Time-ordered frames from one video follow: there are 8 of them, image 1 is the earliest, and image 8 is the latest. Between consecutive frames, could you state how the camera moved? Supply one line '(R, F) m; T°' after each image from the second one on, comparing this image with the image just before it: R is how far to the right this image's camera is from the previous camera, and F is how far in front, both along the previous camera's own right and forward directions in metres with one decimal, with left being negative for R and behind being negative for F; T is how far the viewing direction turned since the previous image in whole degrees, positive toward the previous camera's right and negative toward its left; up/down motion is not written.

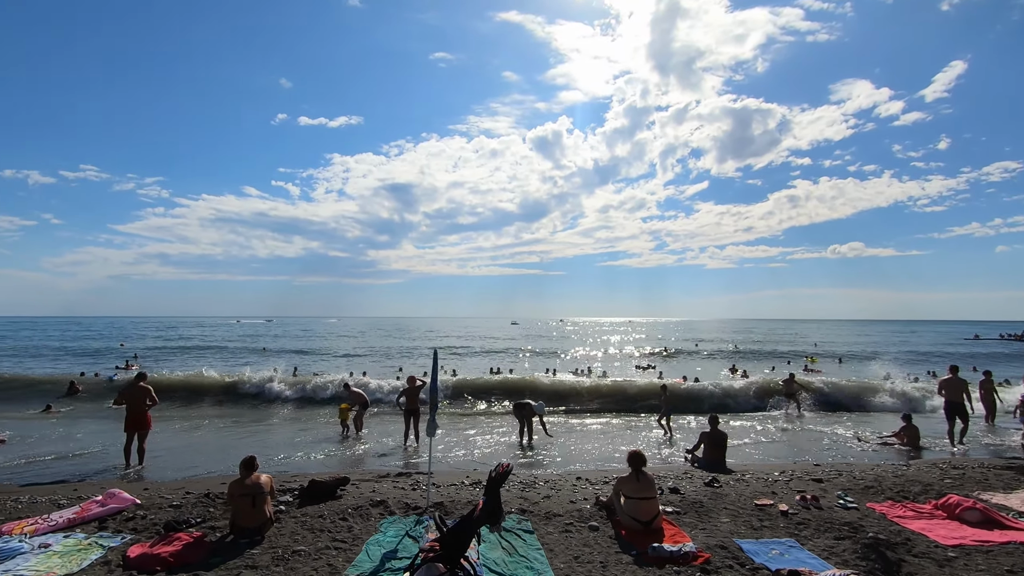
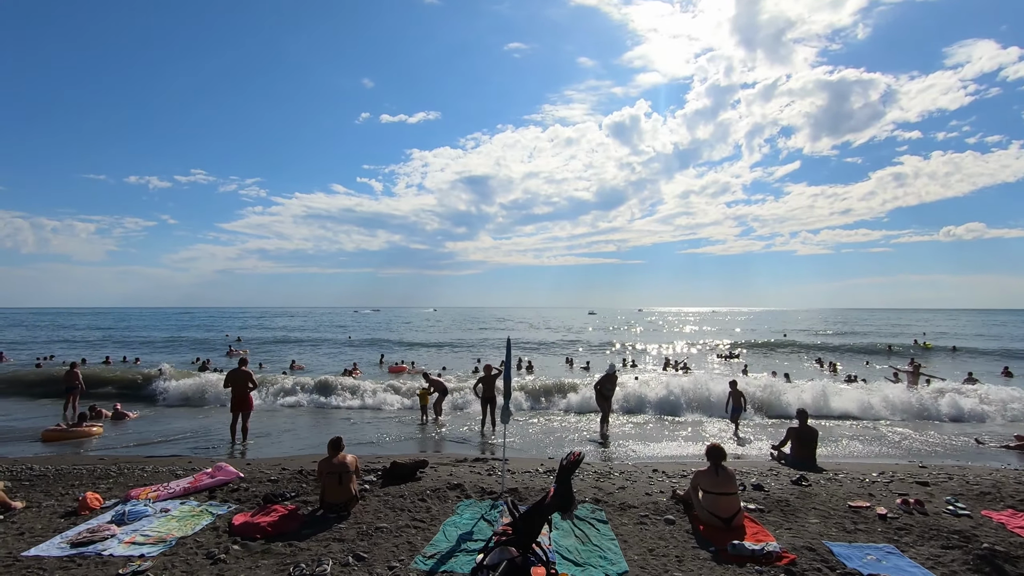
(+0.1, 0.0) m; -8°
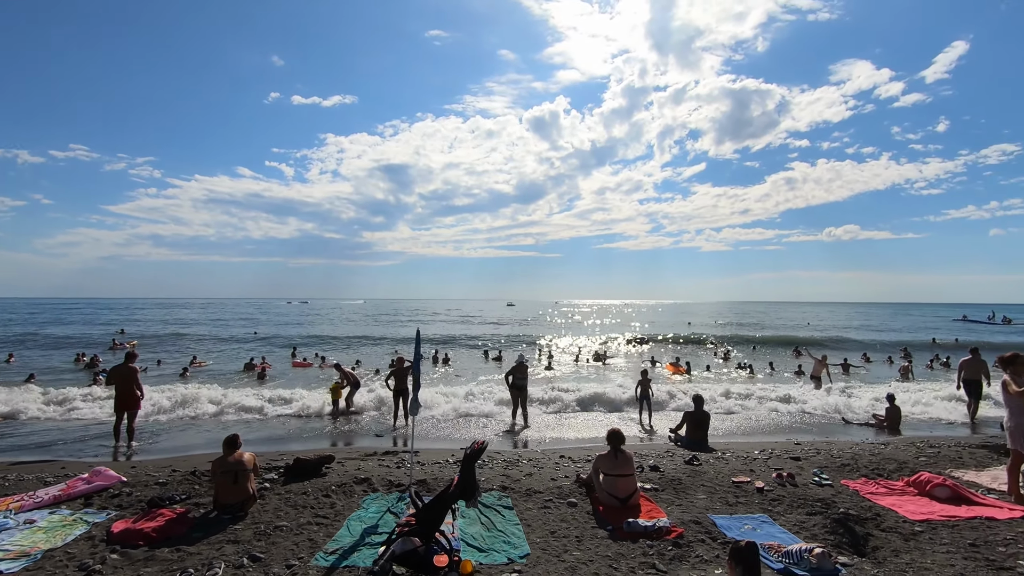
(+0.1, -0.1) m; +9°
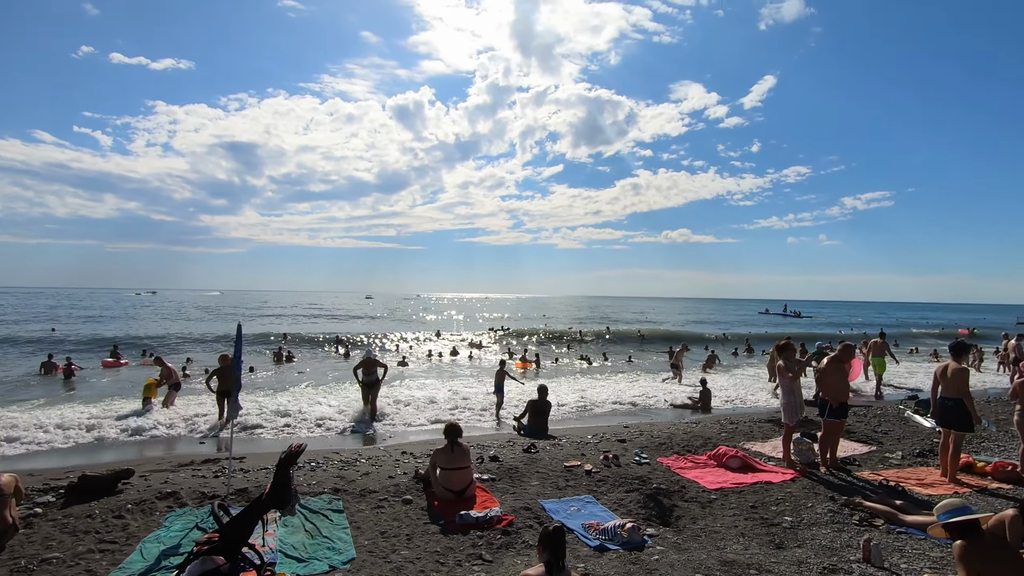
(+0.3, +0.1) m; +15°
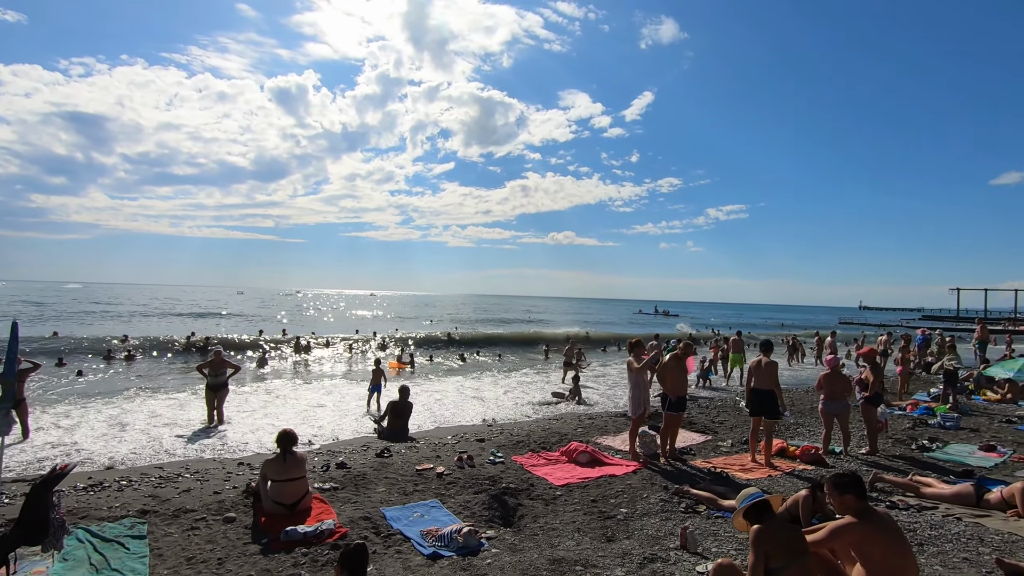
(+0.5, +0.2) m; +12°
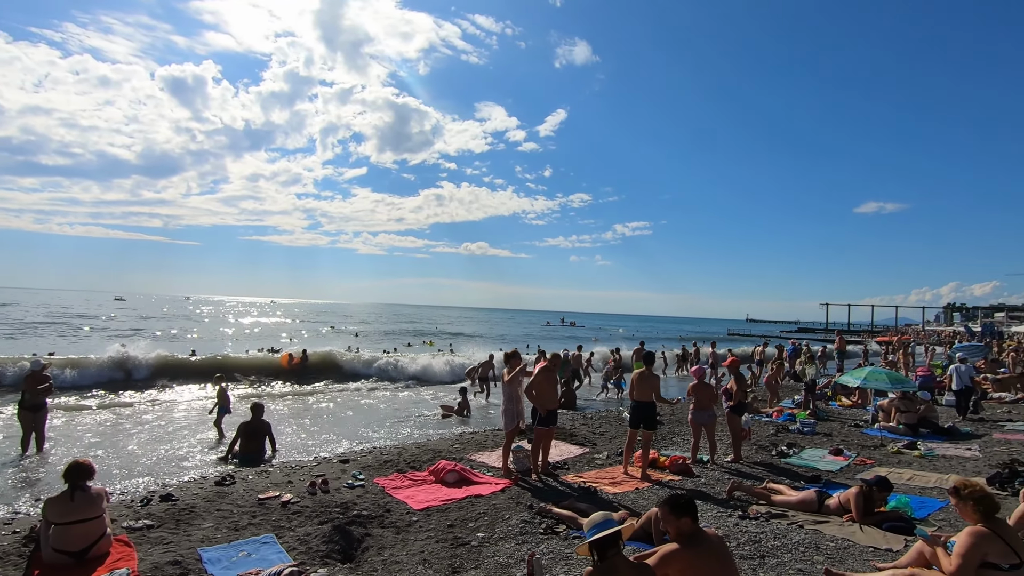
(+0.7, +0.4) m; +9°
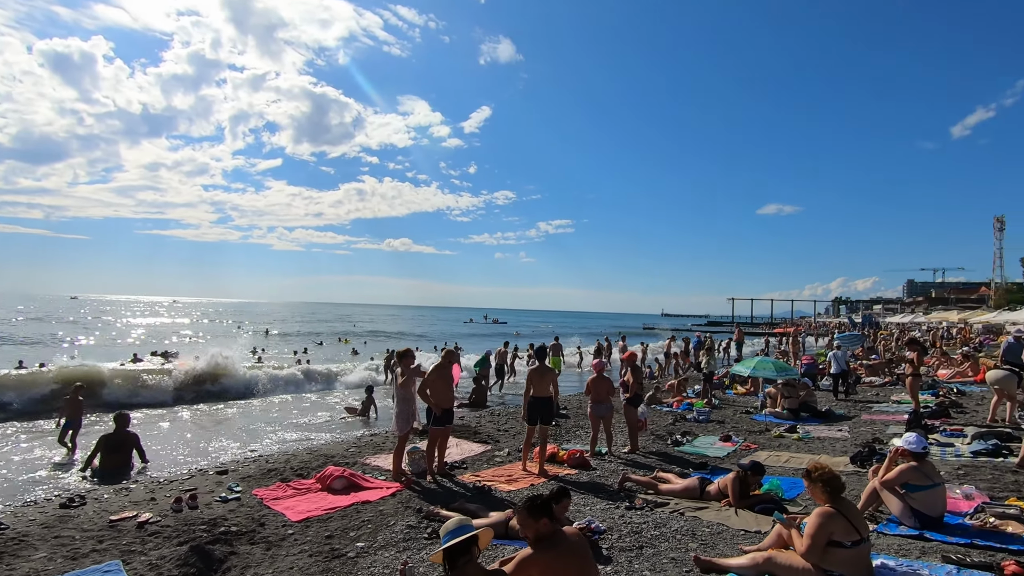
(+0.5, +0.2) m; +8°
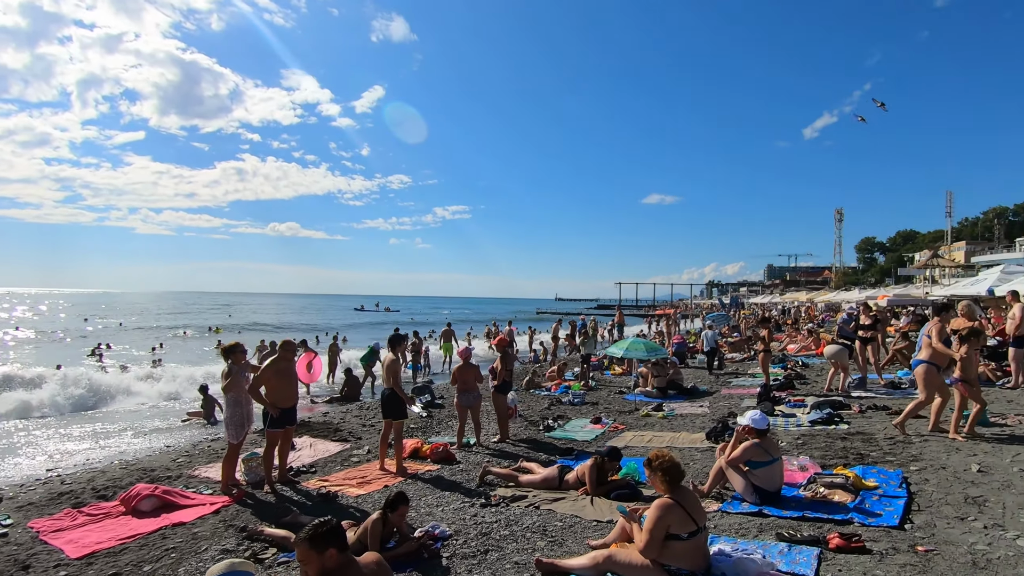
(+0.6, +0.6) m; +11°
